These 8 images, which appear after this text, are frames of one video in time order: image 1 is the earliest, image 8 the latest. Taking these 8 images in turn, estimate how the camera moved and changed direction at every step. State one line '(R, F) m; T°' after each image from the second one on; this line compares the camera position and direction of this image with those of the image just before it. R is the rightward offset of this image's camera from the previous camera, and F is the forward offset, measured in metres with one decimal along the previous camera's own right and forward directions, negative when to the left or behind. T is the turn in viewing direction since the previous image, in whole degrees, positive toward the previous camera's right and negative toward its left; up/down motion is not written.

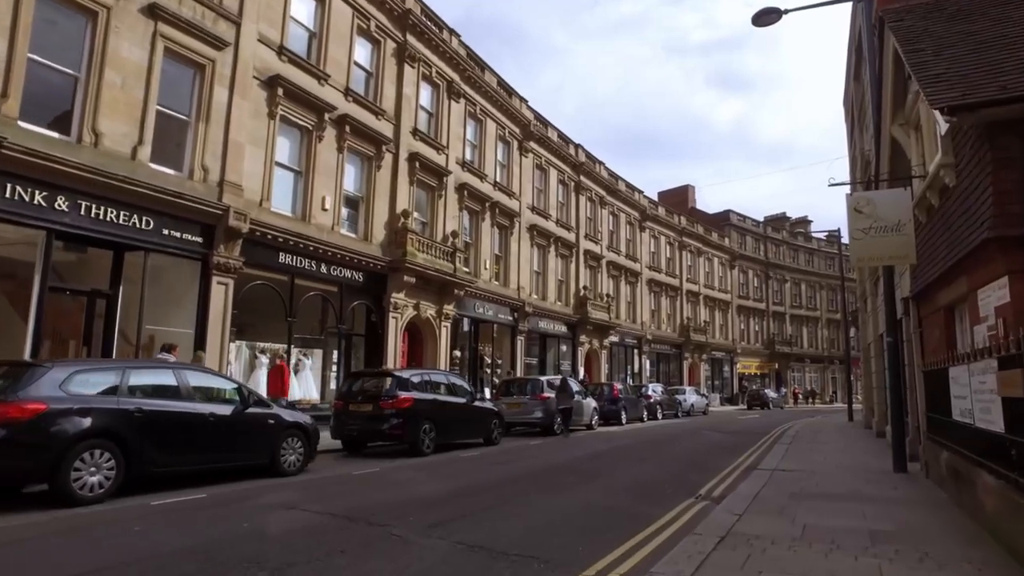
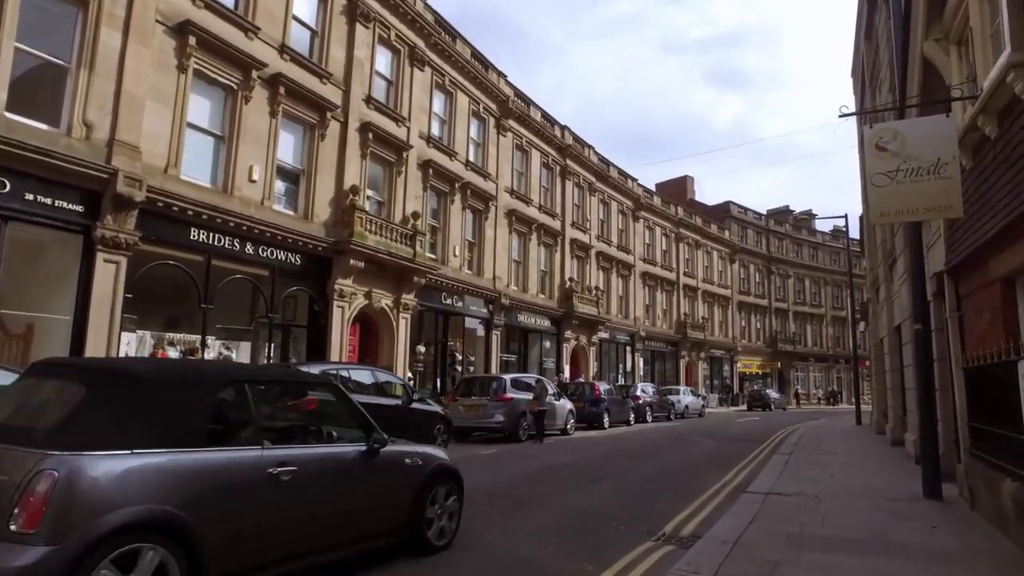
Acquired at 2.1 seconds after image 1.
(+1.6, +2.3) m; 0°
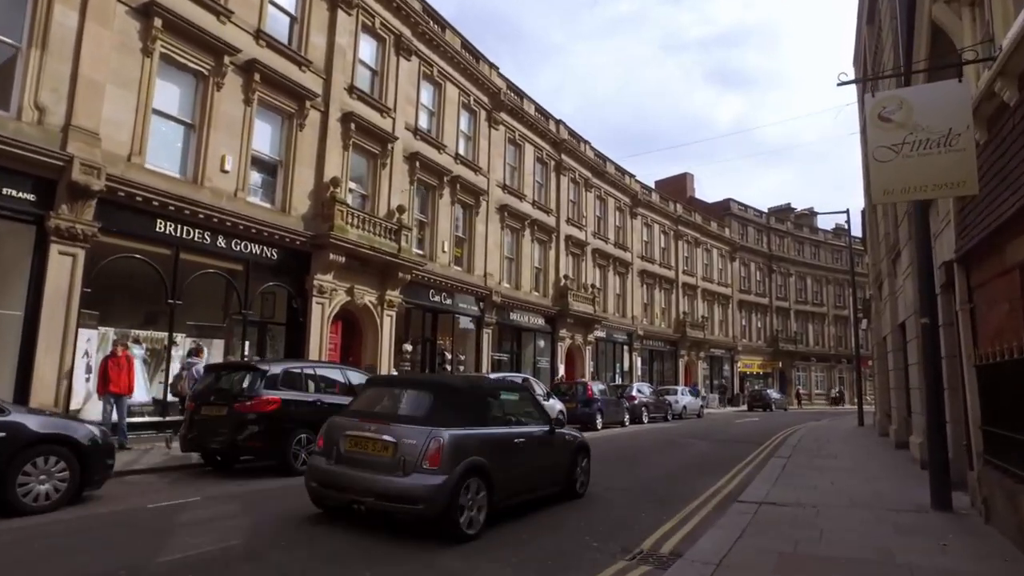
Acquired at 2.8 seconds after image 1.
(+0.6, +0.7) m; 0°
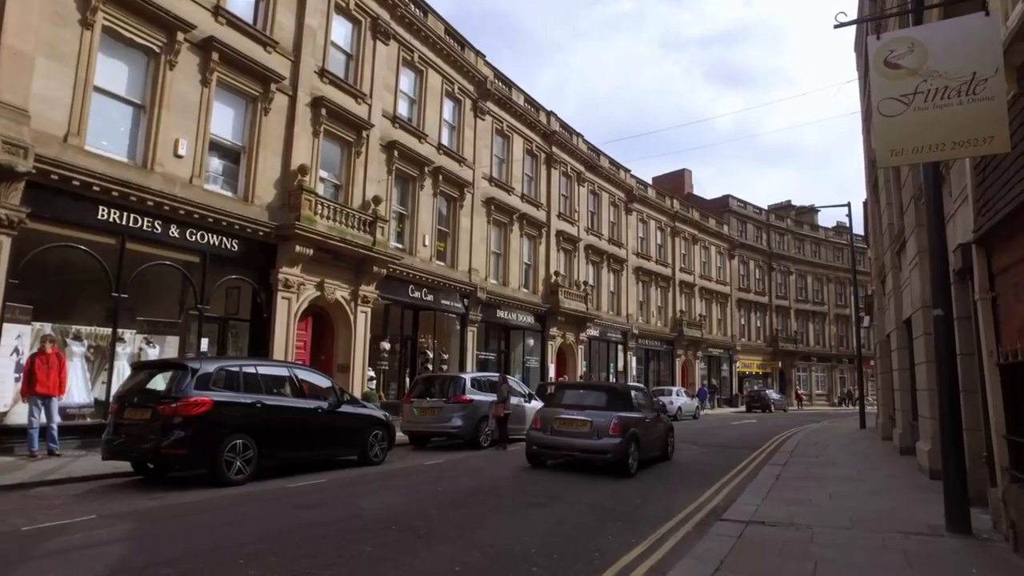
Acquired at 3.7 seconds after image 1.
(+0.8, +1.0) m; 0°
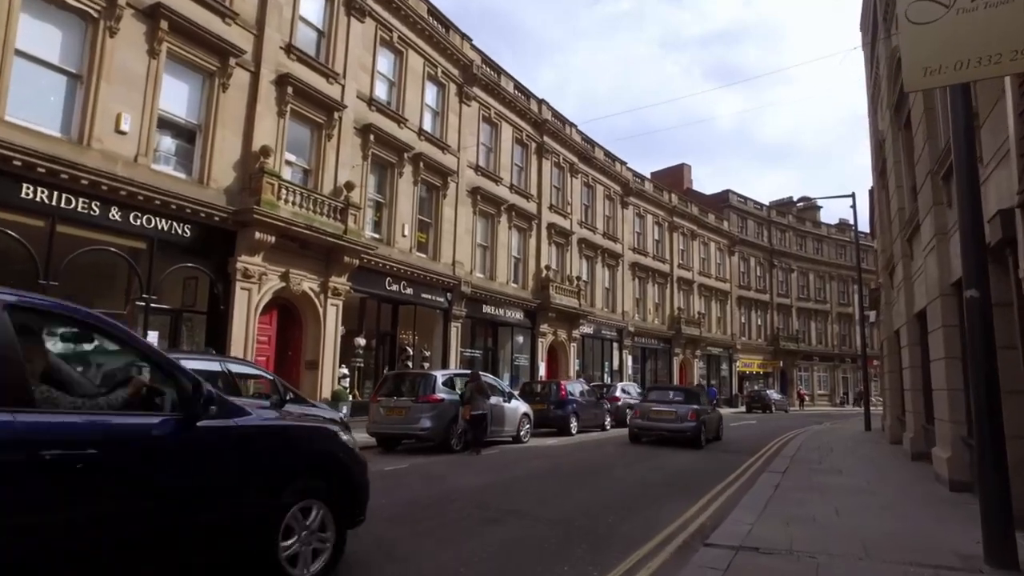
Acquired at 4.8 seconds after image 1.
(+0.8, +1.2) m; 0°
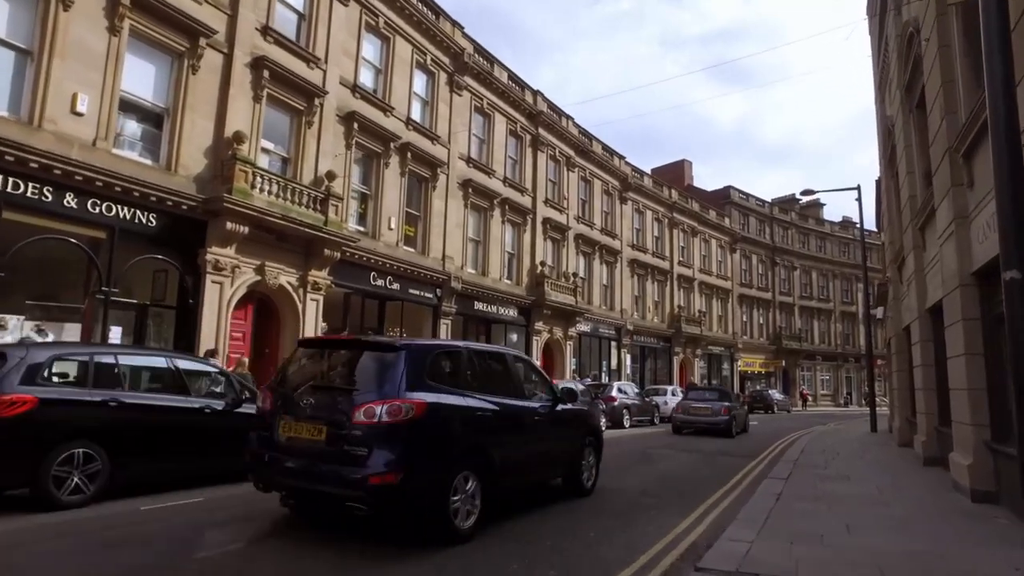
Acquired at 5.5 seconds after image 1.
(+0.5, +0.8) m; 0°
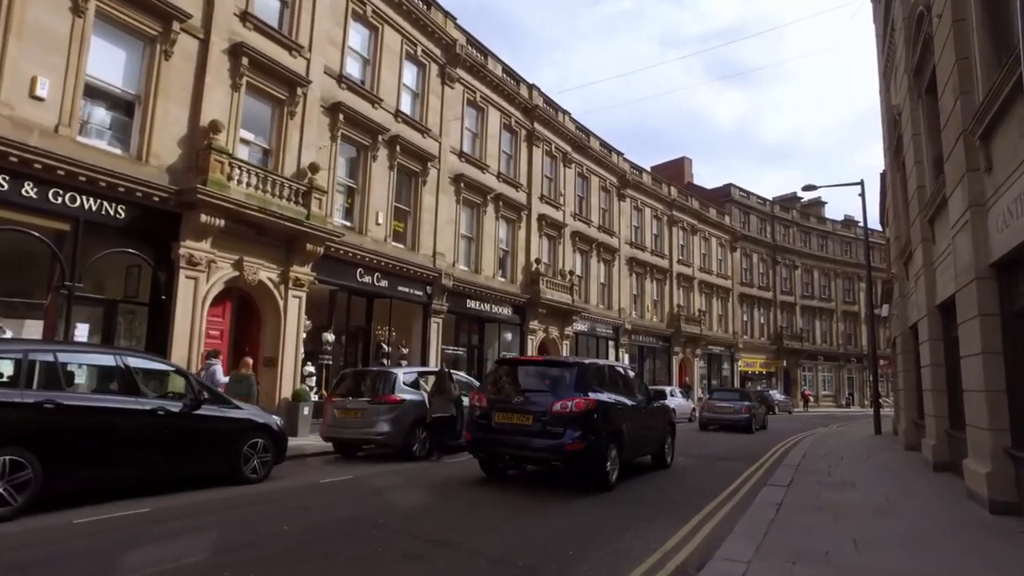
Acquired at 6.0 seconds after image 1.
(+0.4, +0.6) m; 0°
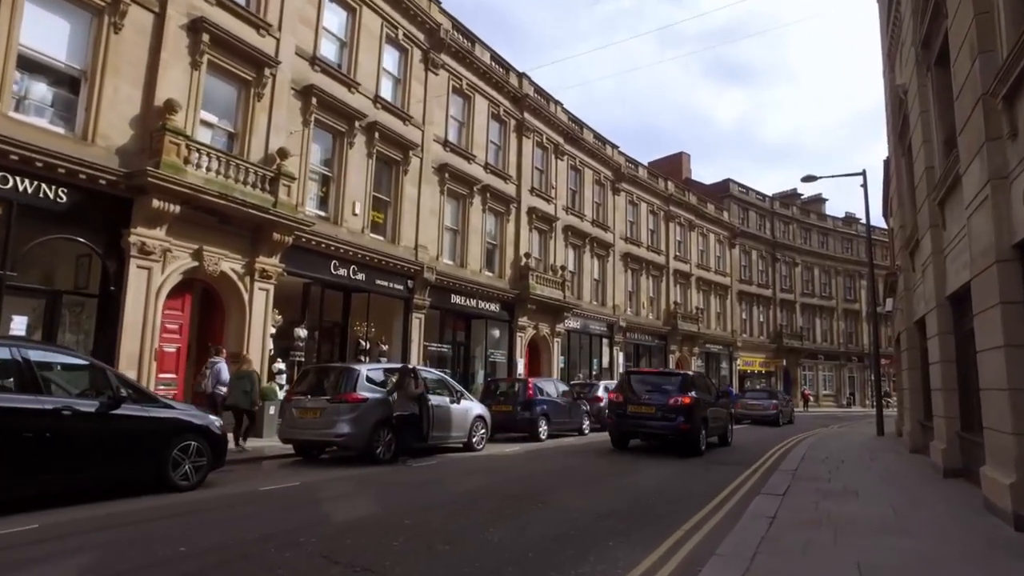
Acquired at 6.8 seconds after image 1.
(+0.7, +0.9) m; 0°
